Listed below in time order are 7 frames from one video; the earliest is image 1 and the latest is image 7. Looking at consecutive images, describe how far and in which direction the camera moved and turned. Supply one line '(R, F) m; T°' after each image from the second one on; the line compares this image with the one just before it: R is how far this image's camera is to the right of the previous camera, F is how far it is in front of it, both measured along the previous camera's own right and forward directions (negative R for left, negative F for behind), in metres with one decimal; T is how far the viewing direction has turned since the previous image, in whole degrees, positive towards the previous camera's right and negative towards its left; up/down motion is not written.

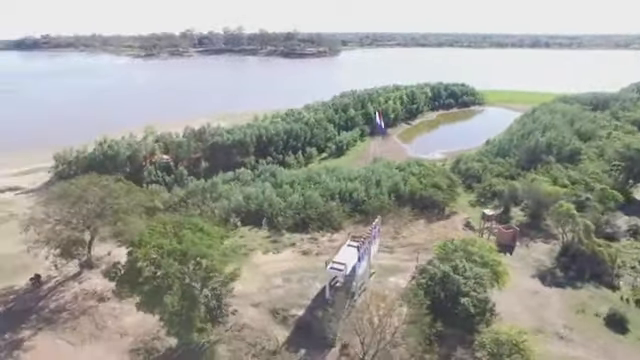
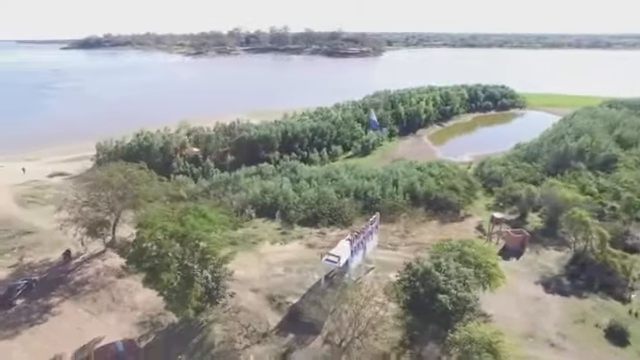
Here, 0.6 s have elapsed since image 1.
(+1.9, -0.6) m; -6°
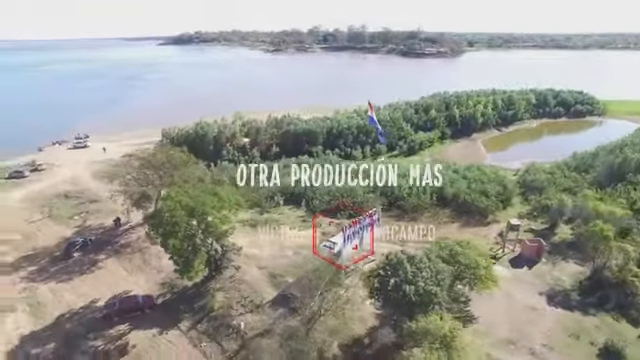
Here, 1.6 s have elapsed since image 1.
(+3.2, -0.9) m; -10°
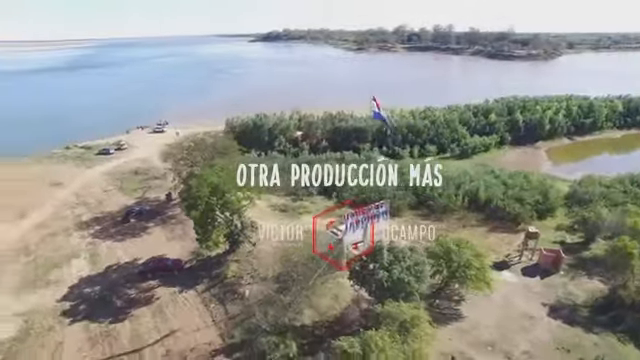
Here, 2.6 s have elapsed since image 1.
(+3.3, -1.0) m; -11°
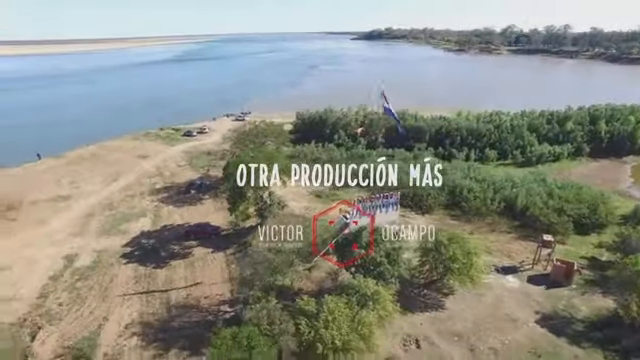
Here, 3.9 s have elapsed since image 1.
(+4.1, -1.5) m; -13°
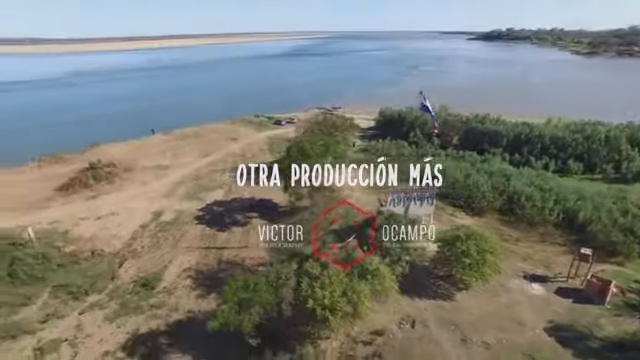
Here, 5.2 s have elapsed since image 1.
(+3.5, -1.6) m; -15°
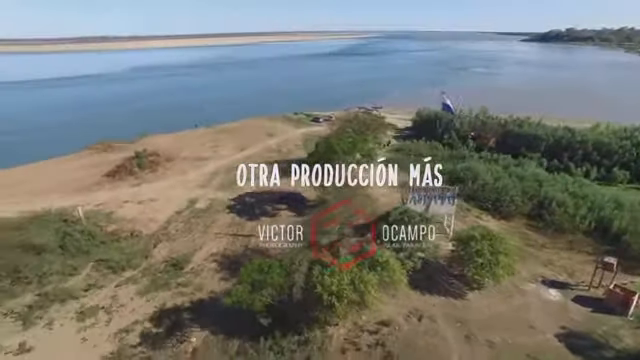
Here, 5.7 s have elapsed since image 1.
(+1.2, -0.7) m; -6°
